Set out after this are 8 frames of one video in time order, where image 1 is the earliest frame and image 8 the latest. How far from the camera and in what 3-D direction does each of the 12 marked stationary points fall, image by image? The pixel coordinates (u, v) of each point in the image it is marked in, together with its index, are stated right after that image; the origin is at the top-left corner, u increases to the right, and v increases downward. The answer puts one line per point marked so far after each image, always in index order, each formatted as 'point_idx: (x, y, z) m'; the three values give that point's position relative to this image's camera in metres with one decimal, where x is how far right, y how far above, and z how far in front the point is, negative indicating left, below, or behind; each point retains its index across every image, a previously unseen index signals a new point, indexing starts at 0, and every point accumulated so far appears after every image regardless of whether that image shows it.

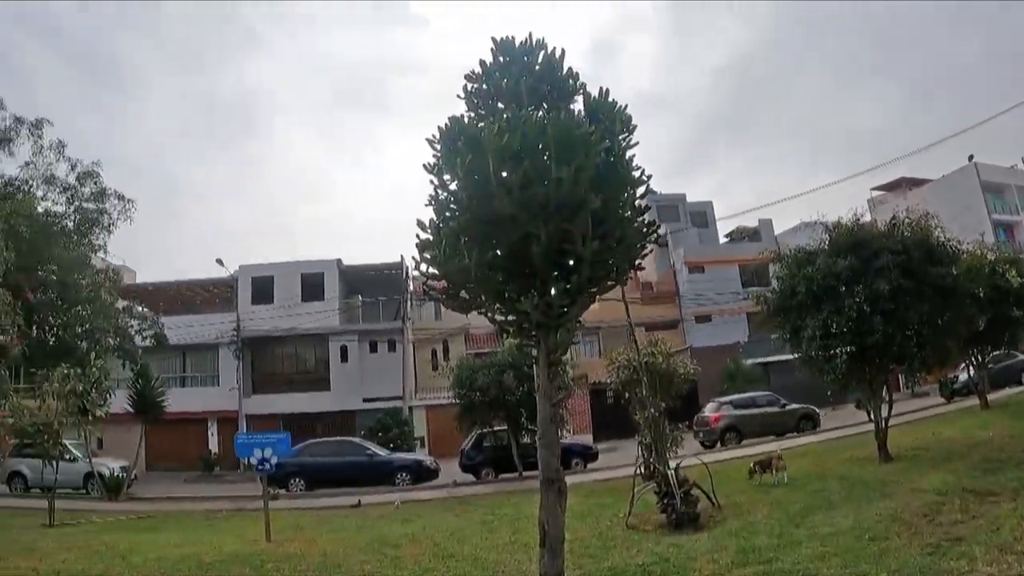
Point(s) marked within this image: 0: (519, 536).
0: (0.0, -3.5, +12.0) m
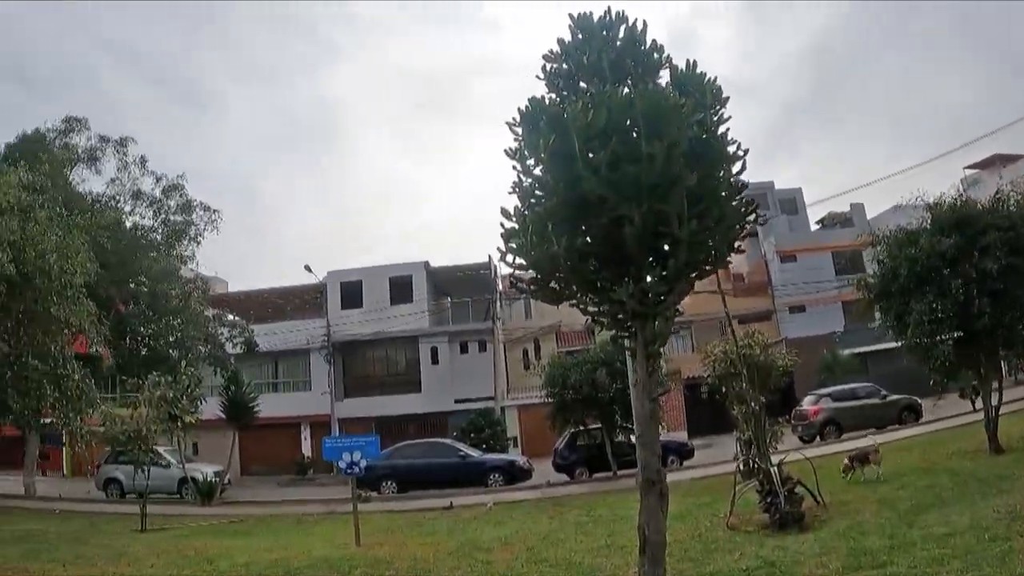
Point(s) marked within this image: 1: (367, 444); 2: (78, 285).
0: (+1.3, -3.3, +11.3) m
1: (-1.9, -2.0, +11.2) m
2: (-5.3, 0.0, +10.3) m
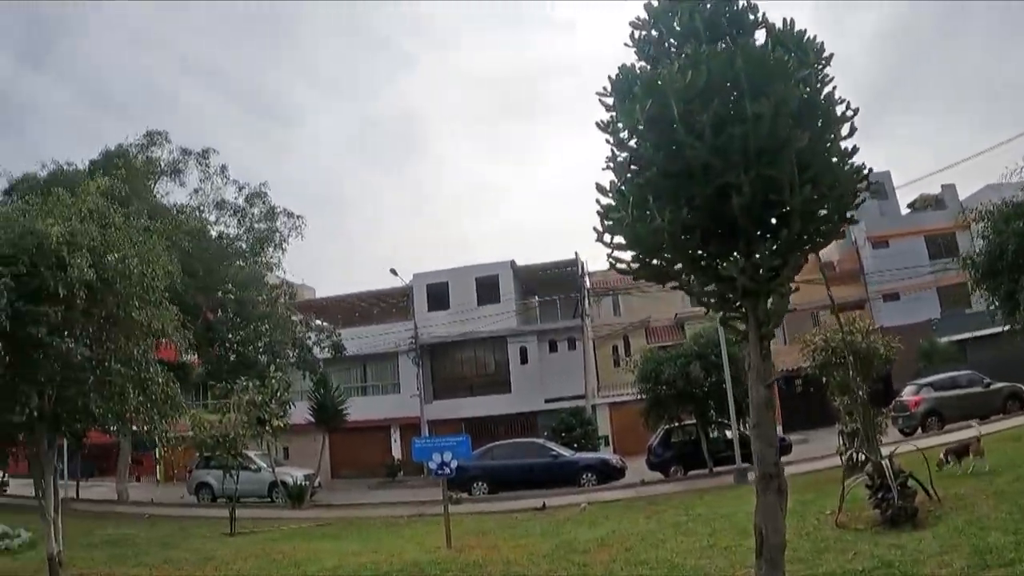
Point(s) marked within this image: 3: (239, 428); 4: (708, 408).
0: (+2.6, -3.2, +10.6) m
1: (-0.7, -2.0, +10.8) m
2: (-4.2, 0.0, +10.2) m
3: (-5.0, -2.6, +15.6) m
4: (+4.6, -2.8, +19.9) m
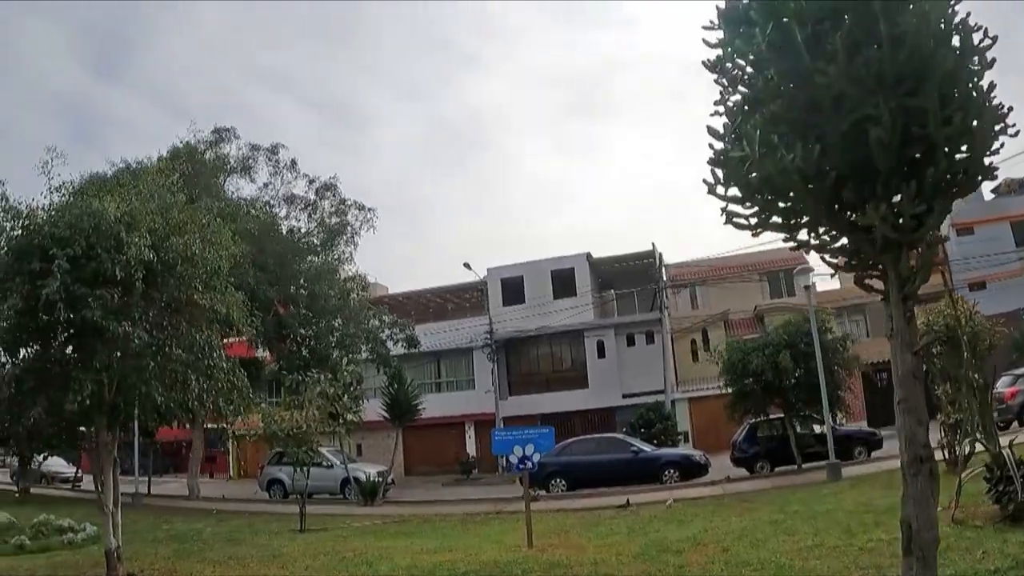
0: (+3.5, -2.9, +9.7) m
1: (+0.3, -1.7, +10.1) m
2: (-3.3, +0.2, +9.8) m
3: (-3.6, -2.5, +15.2) m
4: (+6.3, -2.5, +18.7) m
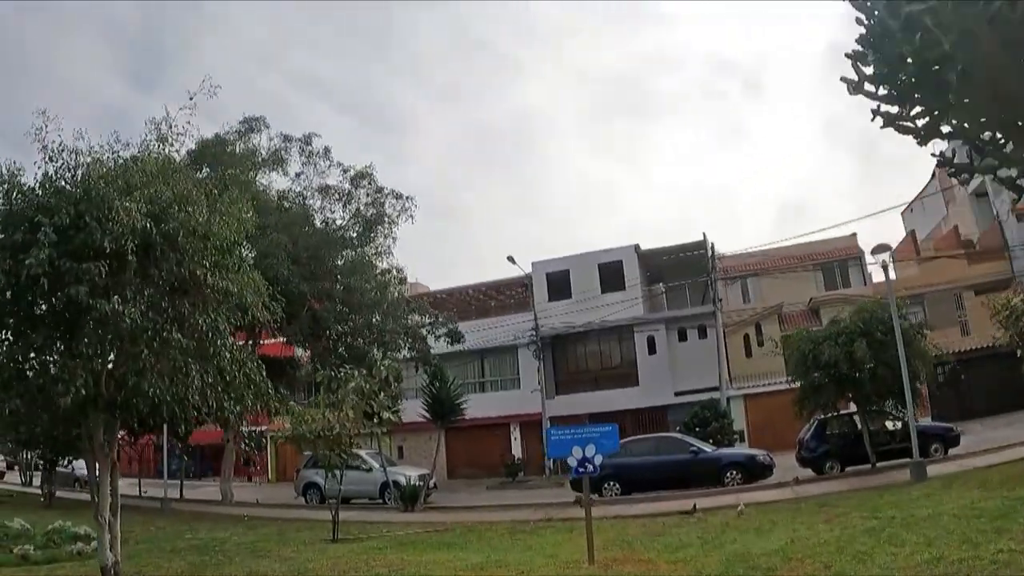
0: (+4.1, -2.5, +8.1) m
1: (+0.9, -1.5, +8.7) m
2: (-2.8, +0.4, +8.6) m
3: (-2.8, -2.3, +14.0) m
4: (+7.3, -2.2, +17.1) m
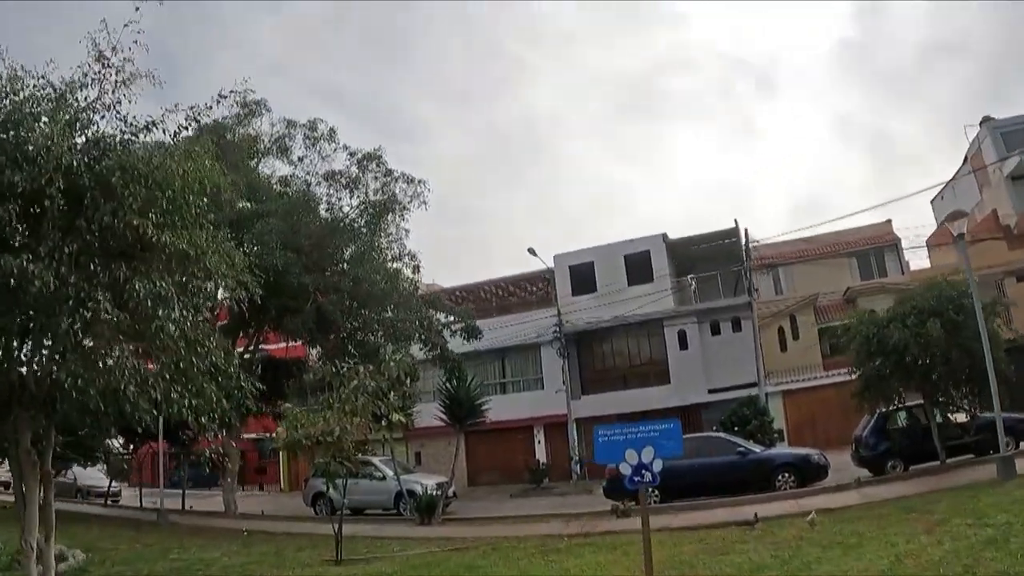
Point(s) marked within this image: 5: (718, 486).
0: (+4.4, -2.1, +6.3) m
1: (+1.2, -1.1, +7.0) m
2: (-2.5, +0.6, +6.9) m
3: (-2.4, -2.1, +12.3) m
4: (+7.8, -1.7, +15.2) m
5: (+4.1, -3.9, +16.7) m
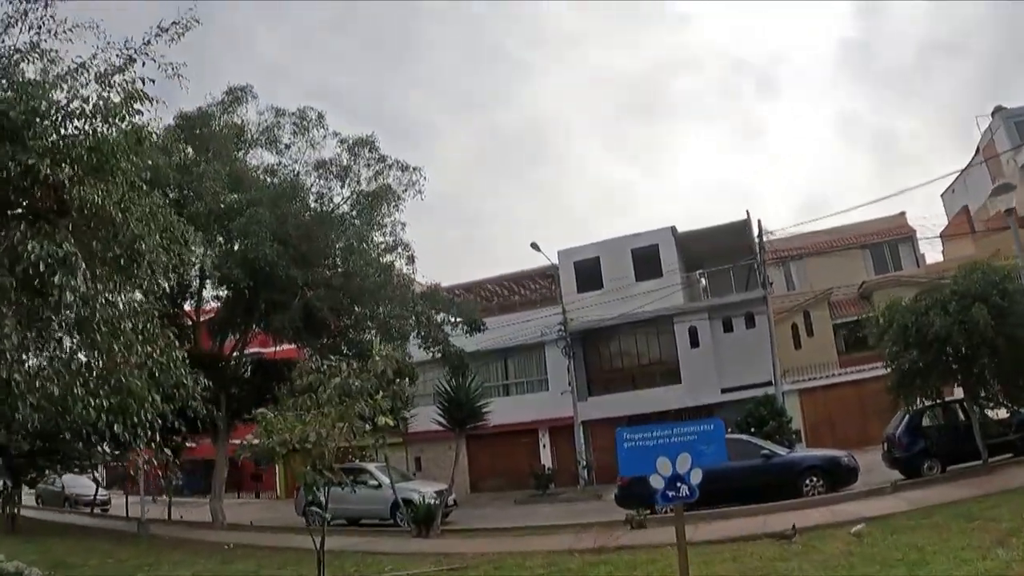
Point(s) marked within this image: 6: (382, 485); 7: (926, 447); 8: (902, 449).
0: (+4.4, -1.9, +5.0) m
1: (+1.2, -0.9, +5.7) m
2: (-2.5, +0.8, +5.7) m
3: (-2.3, -1.9, +11.1) m
4: (+7.9, -1.5, +13.9) m
5: (+4.2, -3.7, +15.4) m
6: (-2.6, -3.9, +17.0) m
7: (+7.7, -3.0, +15.7) m
8: (+7.3, -3.0, +15.9) m
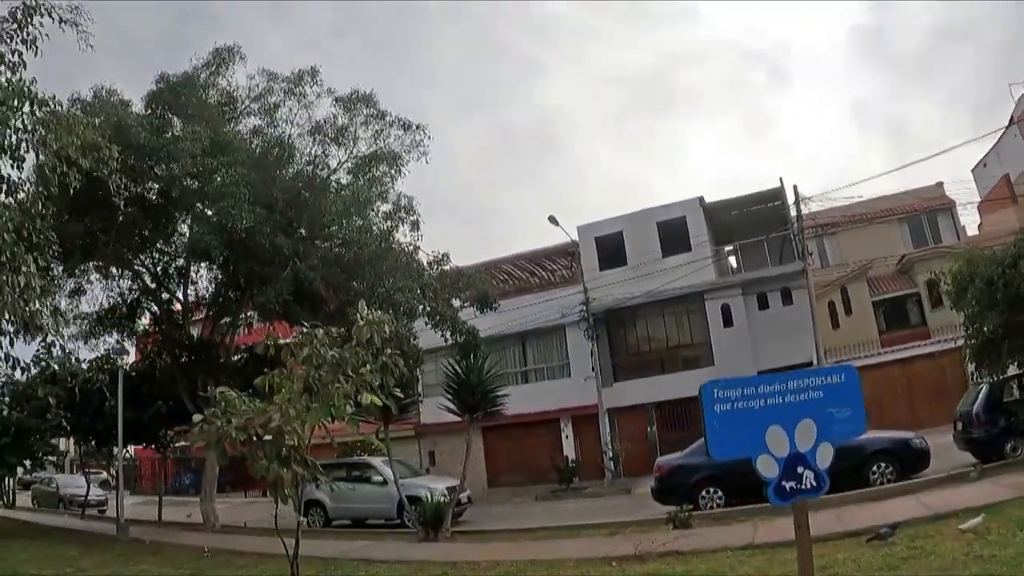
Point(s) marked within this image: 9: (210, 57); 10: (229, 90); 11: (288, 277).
0: (+4.5, -1.3, +3.0) m
1: (+1.3, -0.4, +3.7) m
2: (-2.5, +1.2, +3.8) m
3: (-2.1, -1.4, +9.2) m
4: (+8.1, -0.8, +11.7) m
5: (+4.5, -3.0, +13.3) m
6: (-2.2, -3.4, +15.1) m
7: (+8.0, -2.2, +13.6) m
8: (+7.6, -2.3, +13.8) m
9: (-6.7, +5.1, +18.6) m
10: (-6.2, +4.4, +18.4) m
11: (-4.0, +0.1, +15.4) m
